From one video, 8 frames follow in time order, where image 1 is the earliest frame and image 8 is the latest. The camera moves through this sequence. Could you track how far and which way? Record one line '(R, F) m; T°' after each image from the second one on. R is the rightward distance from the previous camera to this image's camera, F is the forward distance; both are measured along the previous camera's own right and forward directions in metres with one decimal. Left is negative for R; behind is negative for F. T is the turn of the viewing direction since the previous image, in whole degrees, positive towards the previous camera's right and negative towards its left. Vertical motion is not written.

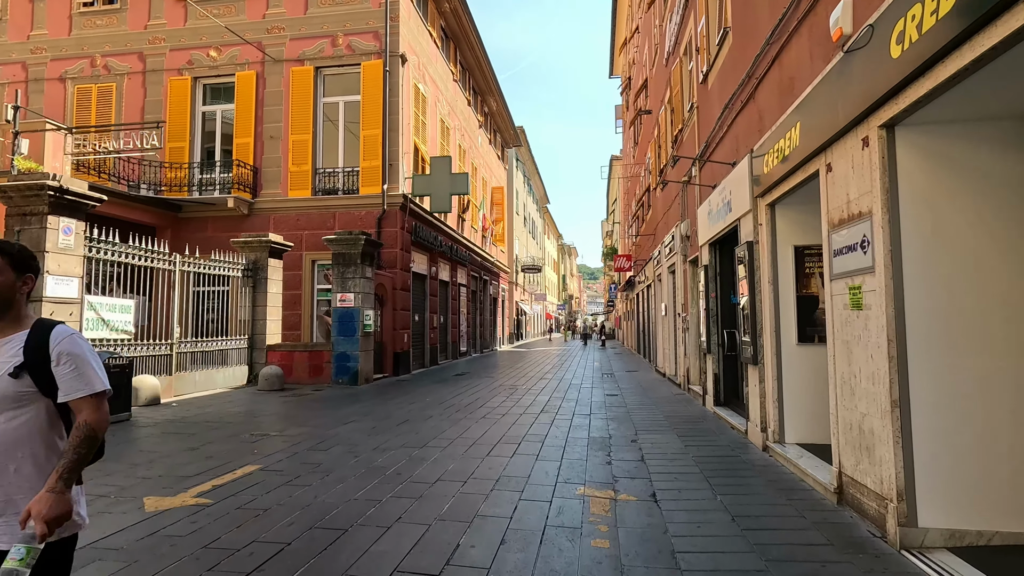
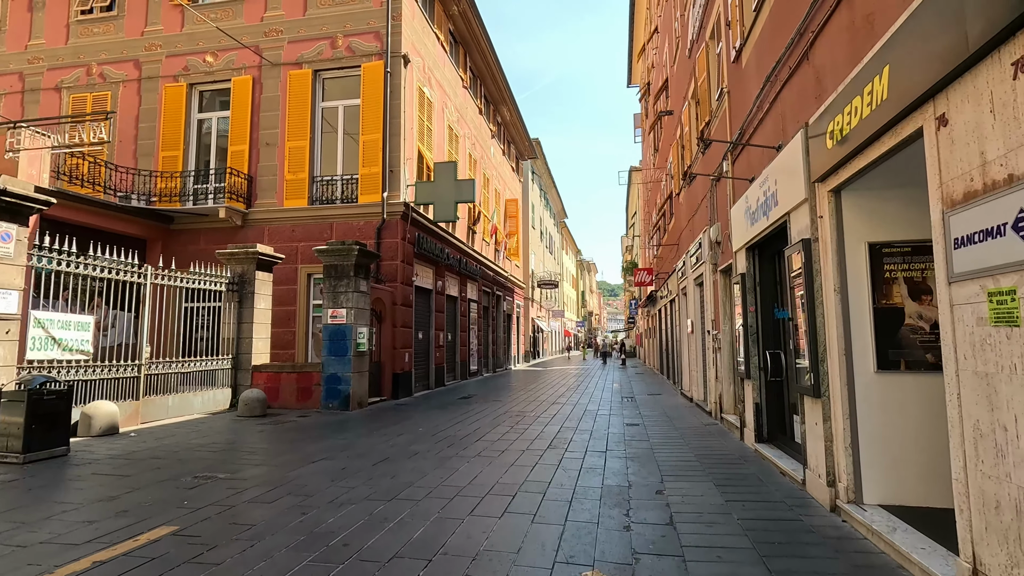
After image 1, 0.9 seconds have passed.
(+0.2, +1.2) m; -2°
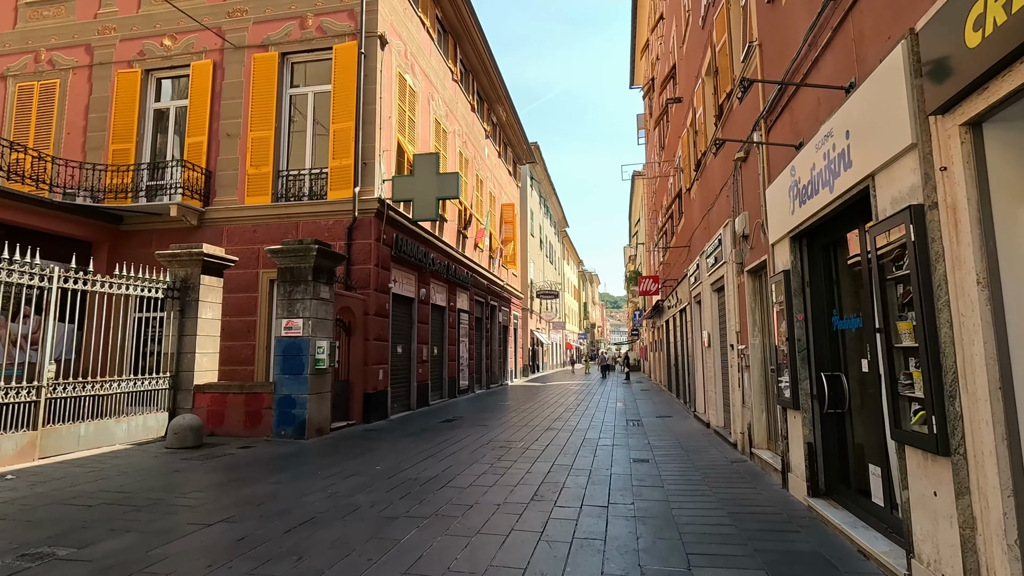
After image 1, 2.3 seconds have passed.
(+0.3, +1.6) m; 0°
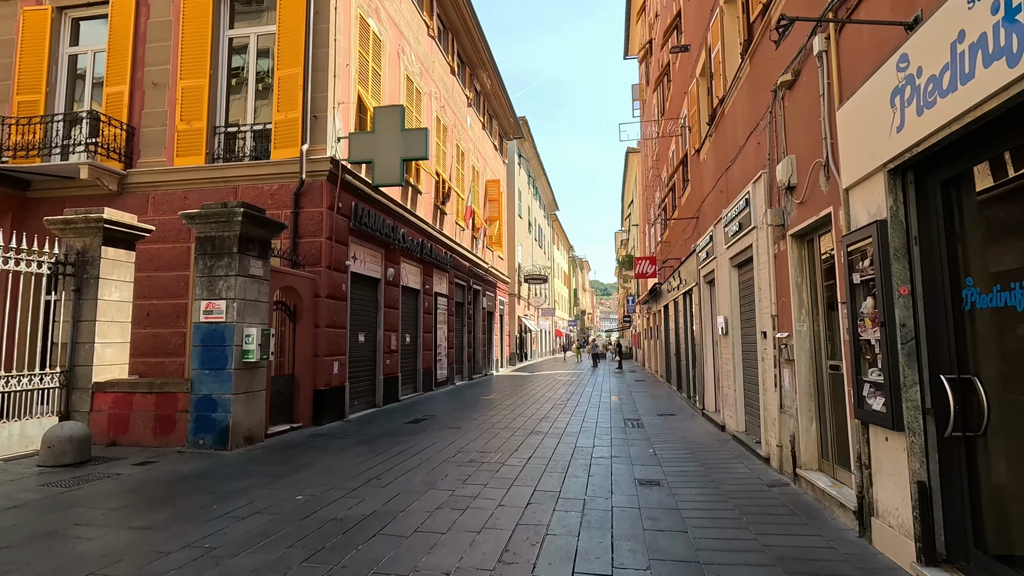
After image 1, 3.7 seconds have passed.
(+0.2, +1.8) m; +1°
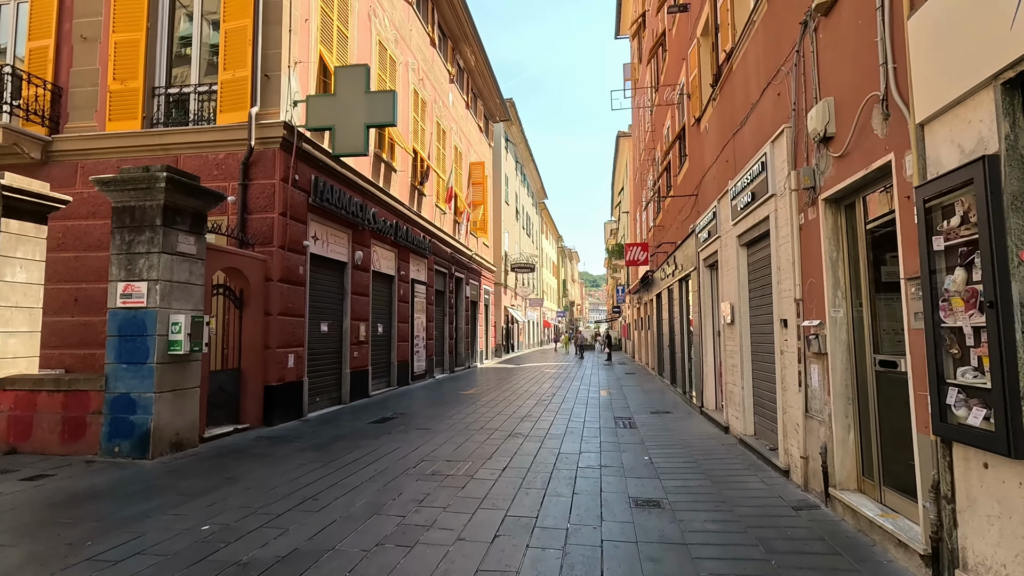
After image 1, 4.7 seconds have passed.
(+0.2, +1.1) m; +1°
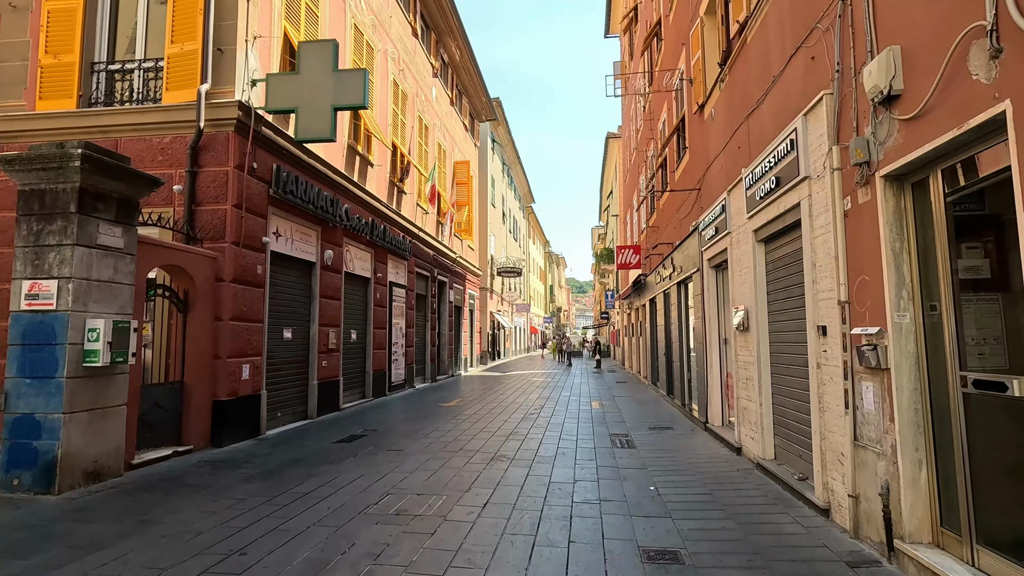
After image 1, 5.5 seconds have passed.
(0.0, +0.9) m; +1°
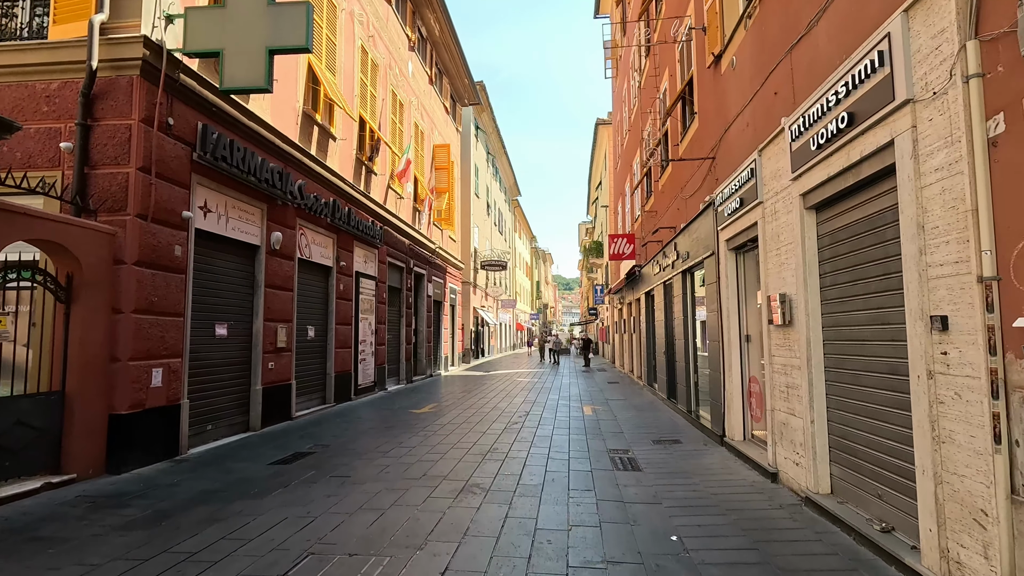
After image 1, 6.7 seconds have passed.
(+0.1, +1.5) m; +1°
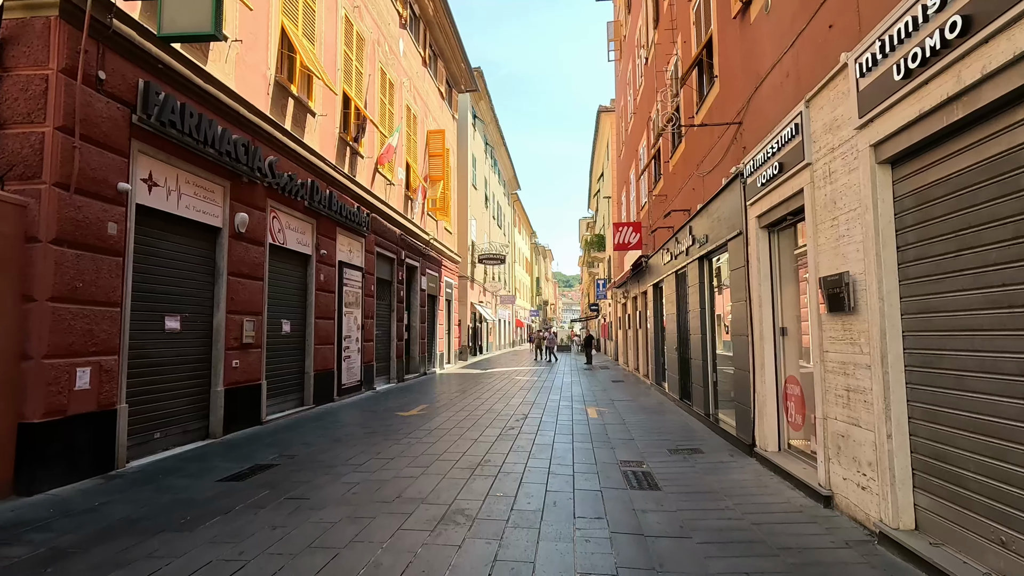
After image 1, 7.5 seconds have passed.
(+0.1, +1.0) m; 0°
